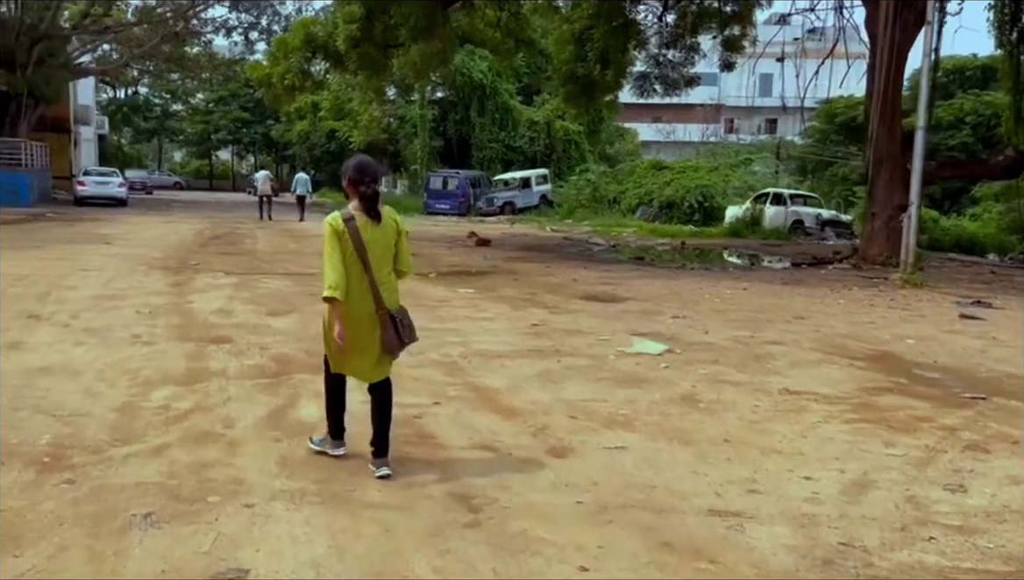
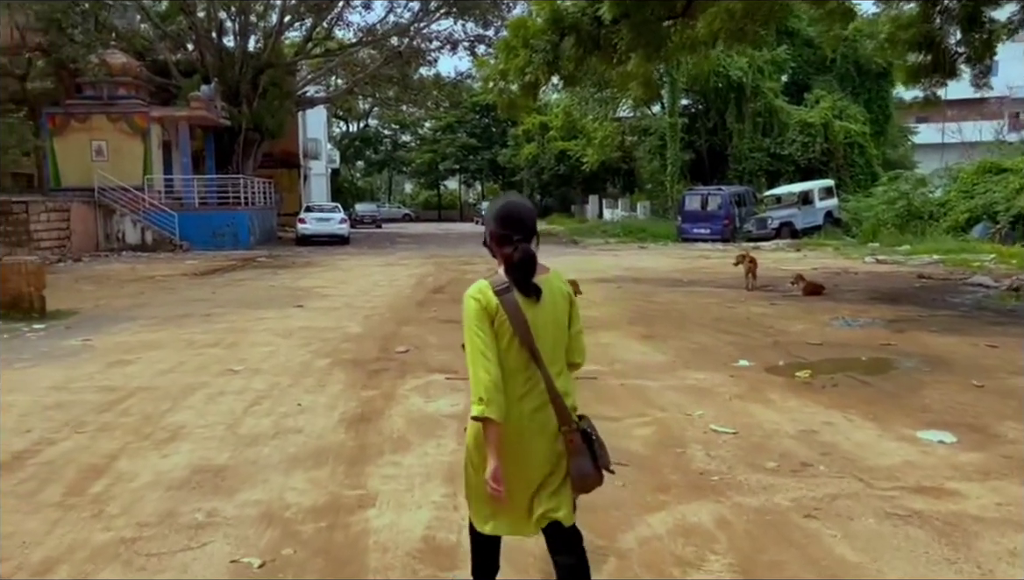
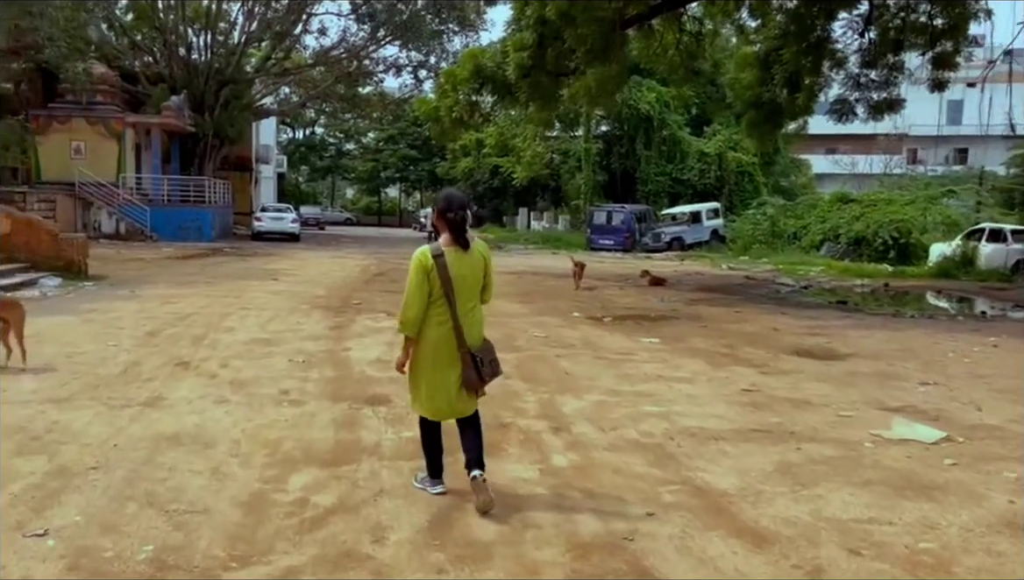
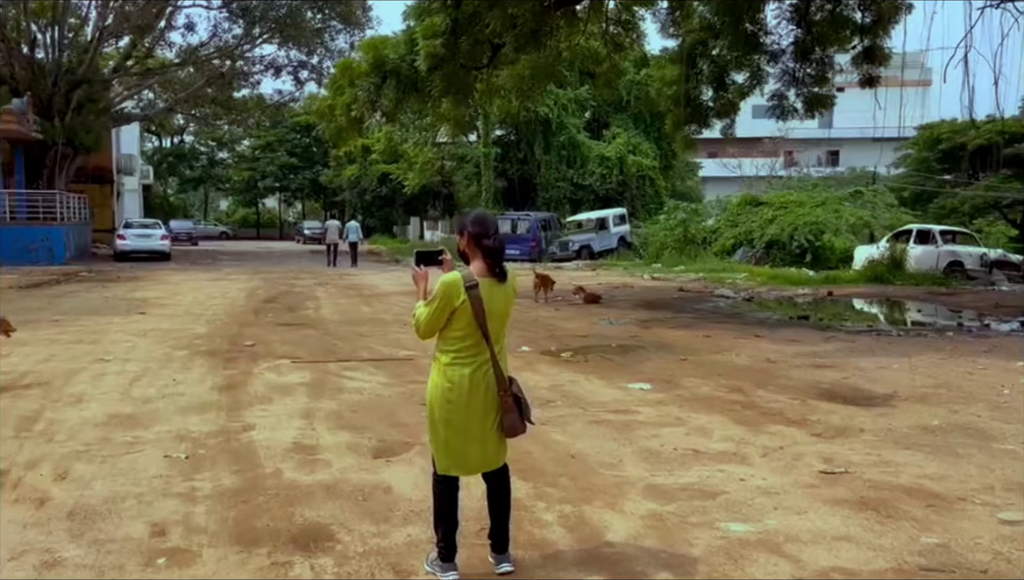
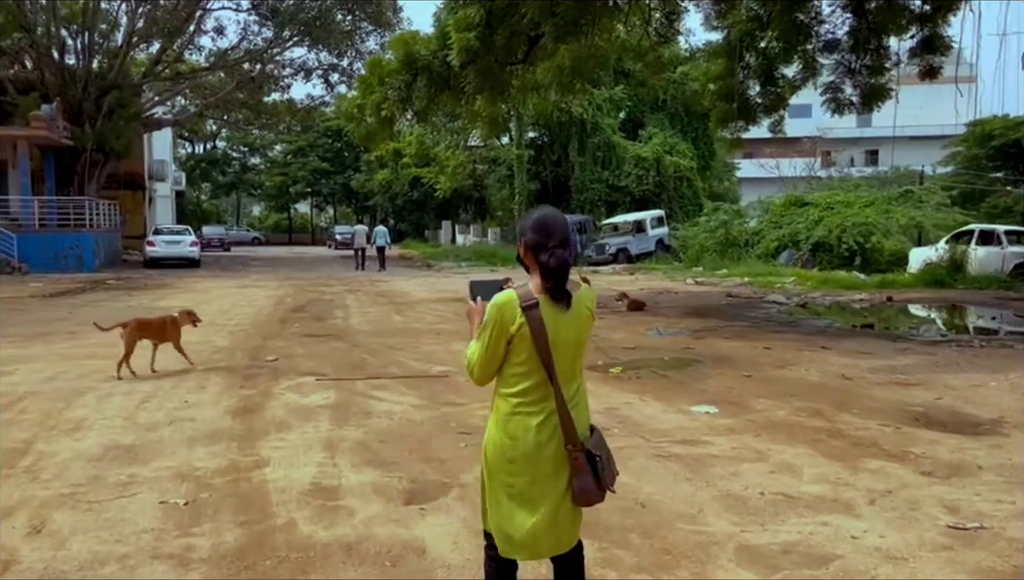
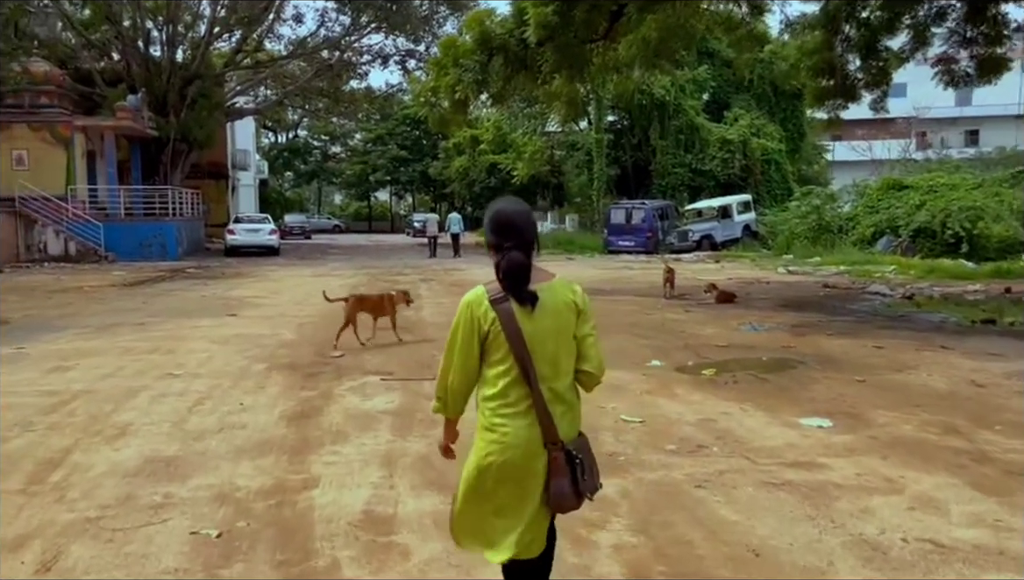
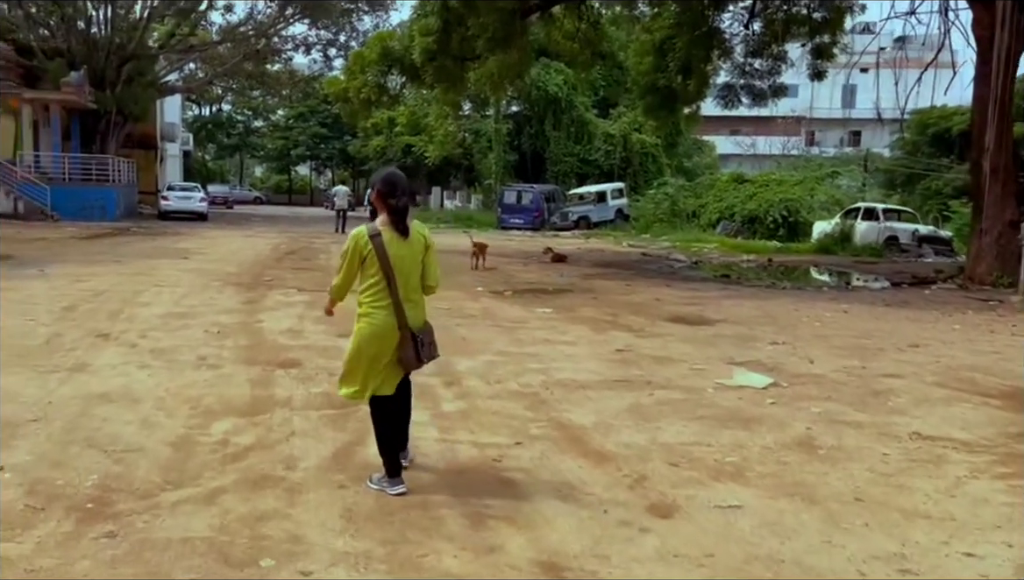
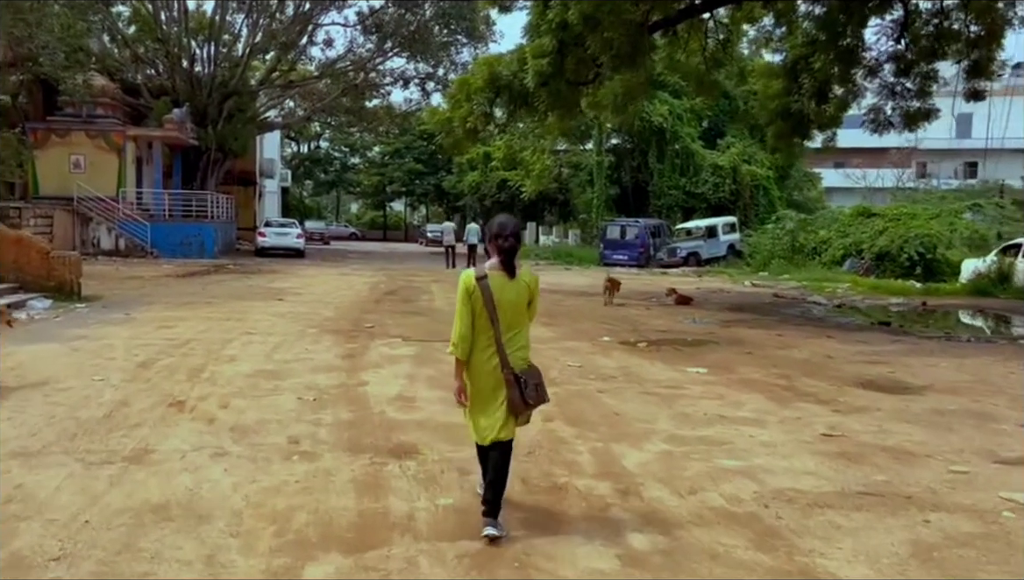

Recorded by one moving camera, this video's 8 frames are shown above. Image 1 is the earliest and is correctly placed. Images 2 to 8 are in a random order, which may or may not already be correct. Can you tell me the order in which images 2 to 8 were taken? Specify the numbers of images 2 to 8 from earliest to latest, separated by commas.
7, 3, 8, 4, 5, 6, 2
